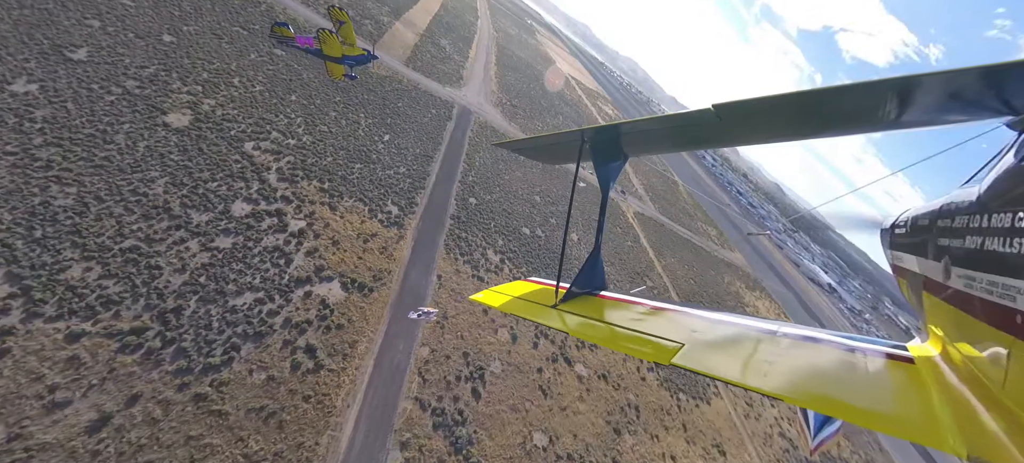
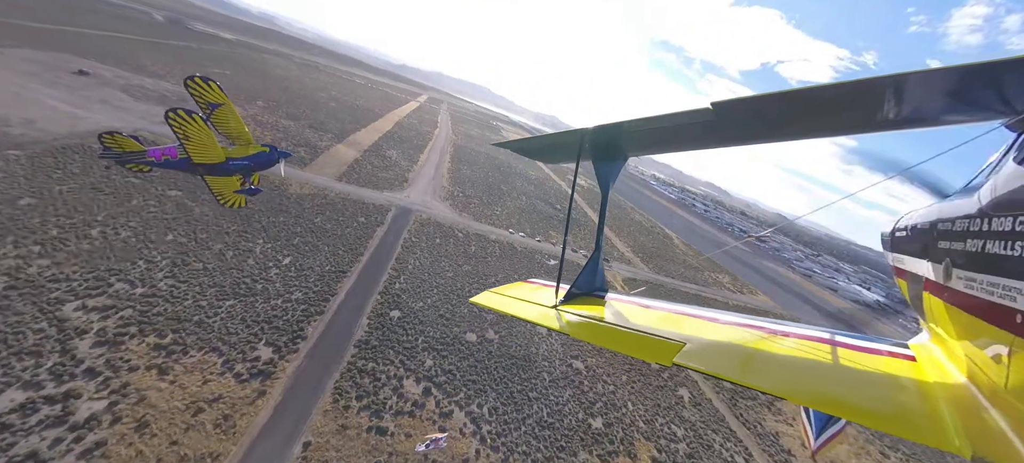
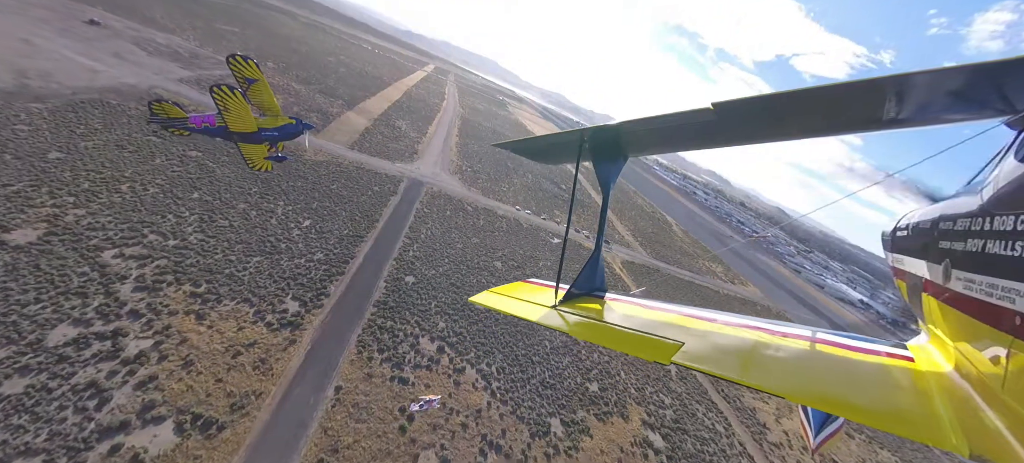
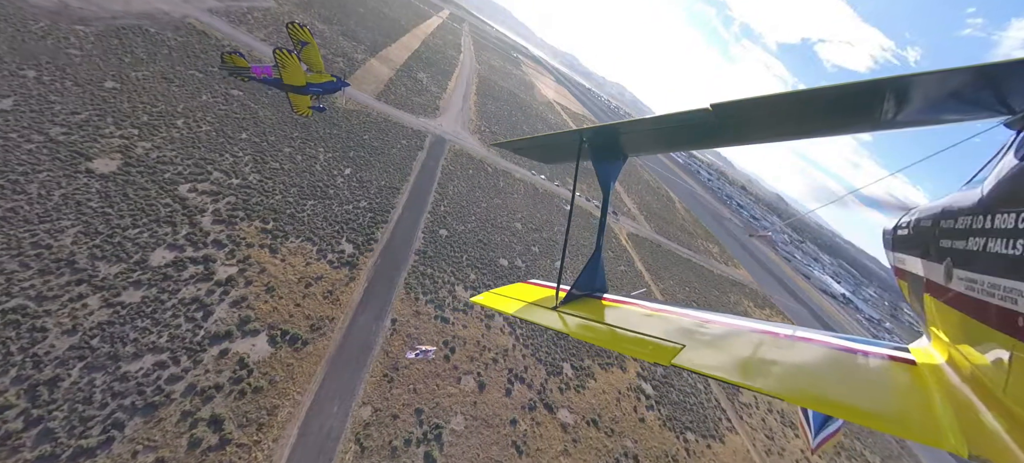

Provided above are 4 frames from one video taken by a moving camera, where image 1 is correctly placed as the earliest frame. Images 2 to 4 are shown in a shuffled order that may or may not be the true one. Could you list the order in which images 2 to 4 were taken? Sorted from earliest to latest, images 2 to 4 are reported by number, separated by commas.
4, 3, 2
